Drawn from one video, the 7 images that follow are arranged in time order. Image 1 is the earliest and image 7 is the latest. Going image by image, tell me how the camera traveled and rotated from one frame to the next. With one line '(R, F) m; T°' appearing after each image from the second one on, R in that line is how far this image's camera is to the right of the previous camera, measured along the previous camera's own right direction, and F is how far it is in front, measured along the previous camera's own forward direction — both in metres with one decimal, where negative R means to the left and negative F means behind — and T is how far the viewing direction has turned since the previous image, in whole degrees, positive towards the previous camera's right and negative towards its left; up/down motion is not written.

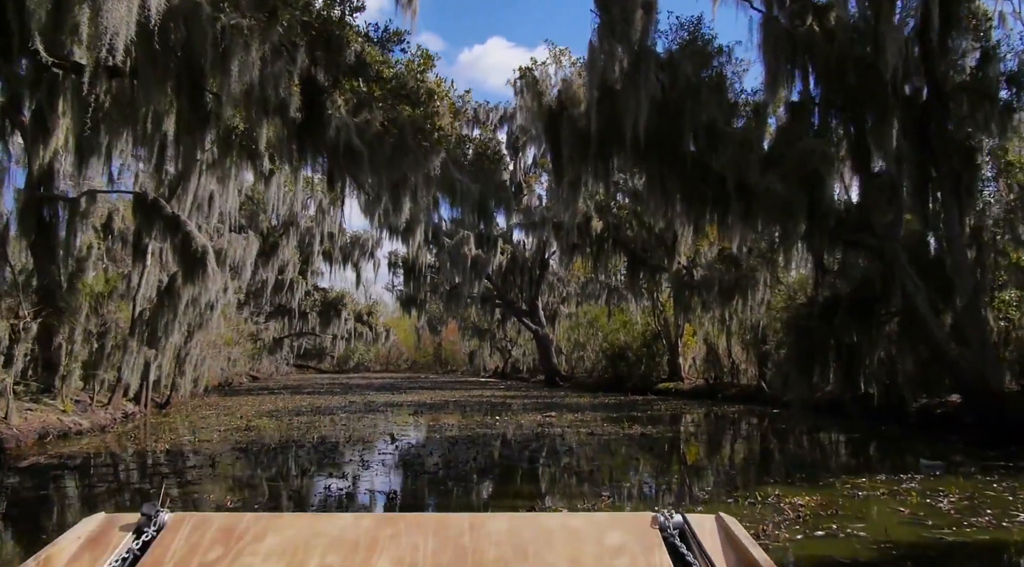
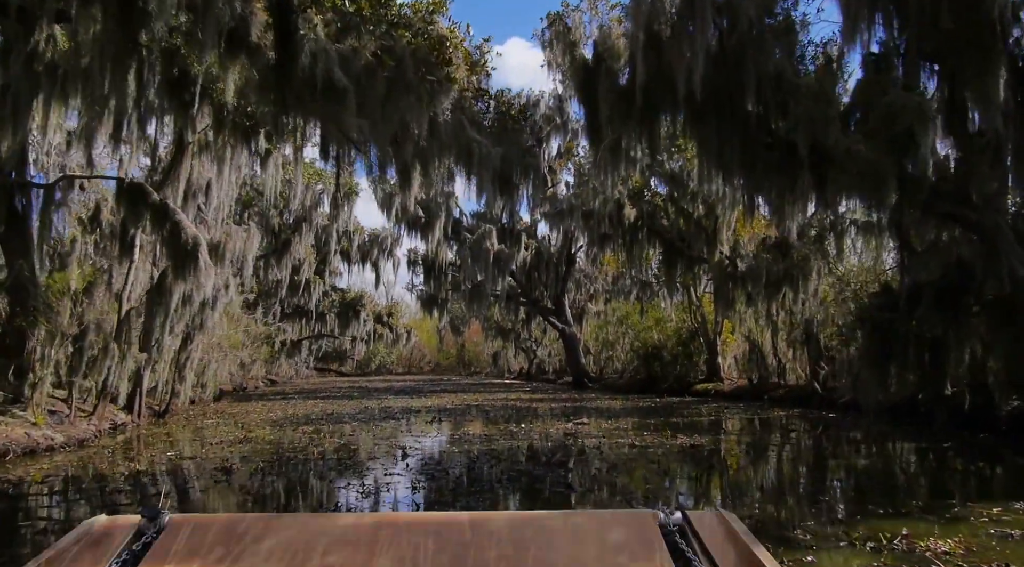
(-0.1, +1.5) m; -2°
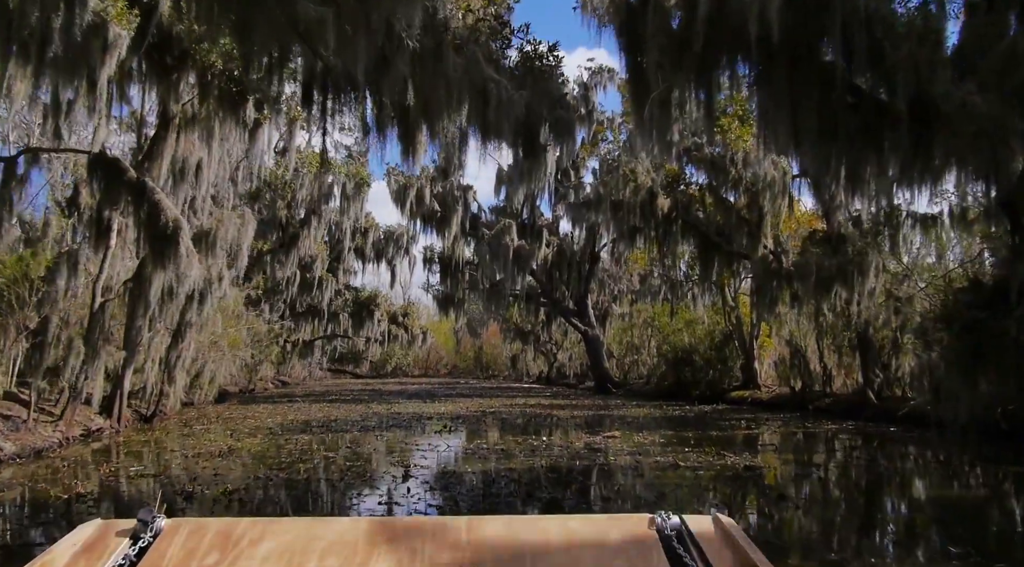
(0.0, +1.5) m; -1°
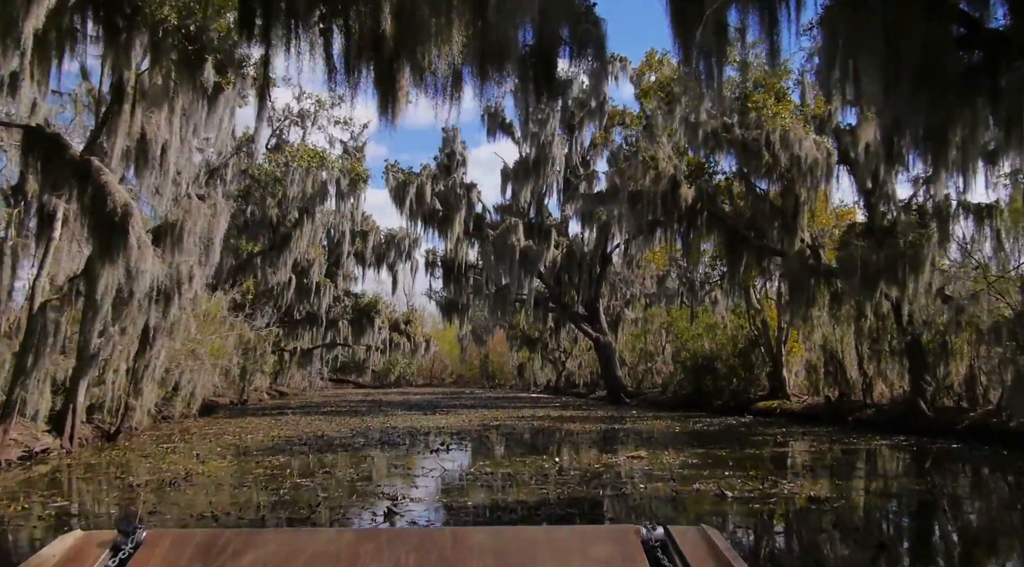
(0.0, +1.6) m; 0°
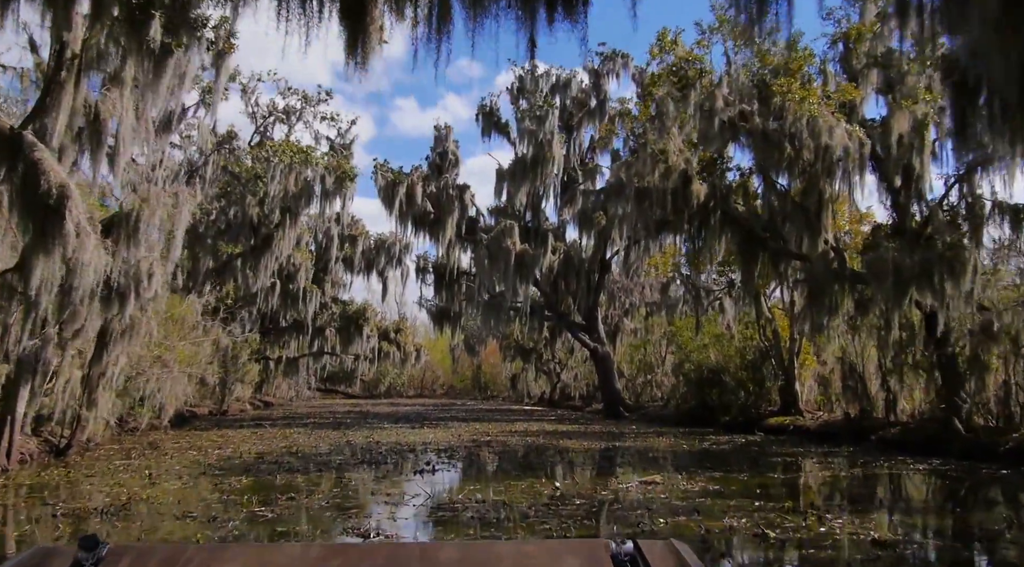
(-0.1, +1.2) m; +1°
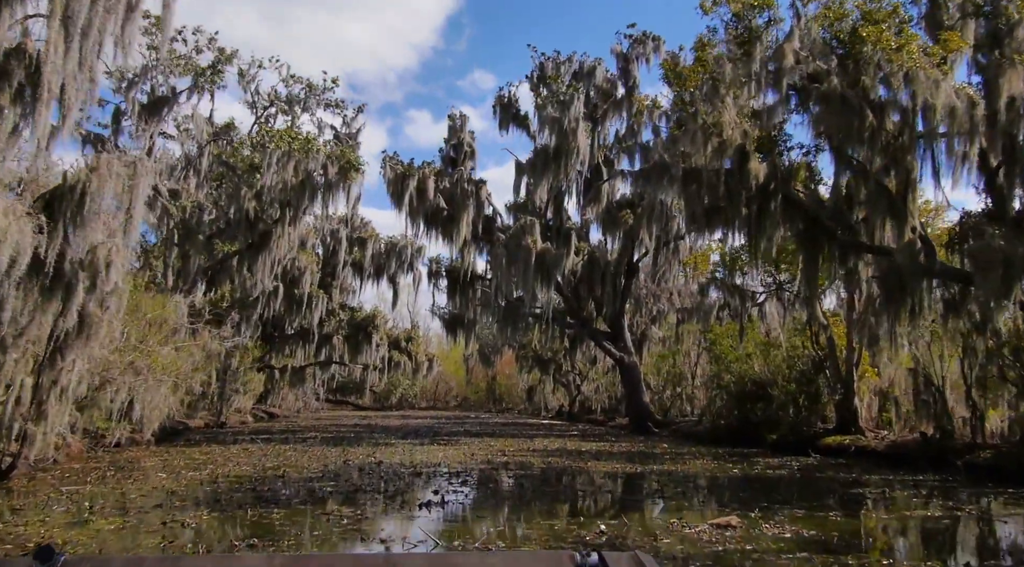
(-0.2, +1.9) m; -1°
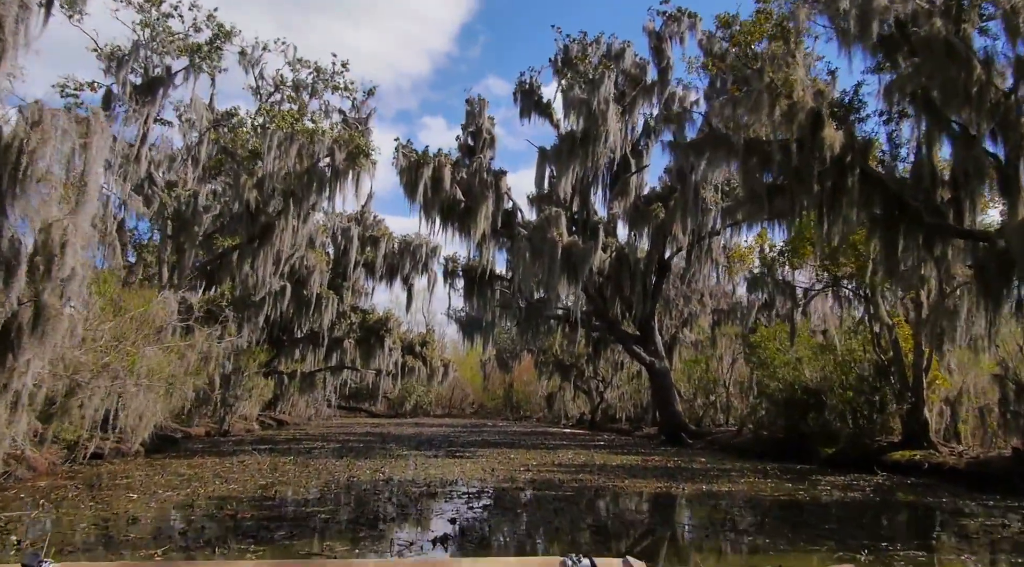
(-0.2, +1.6) m; -1°
